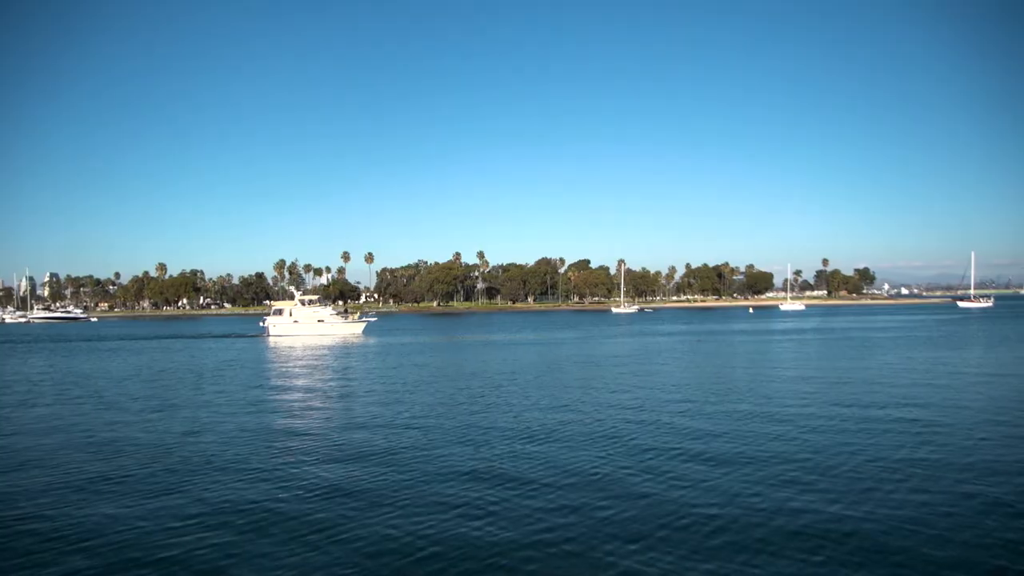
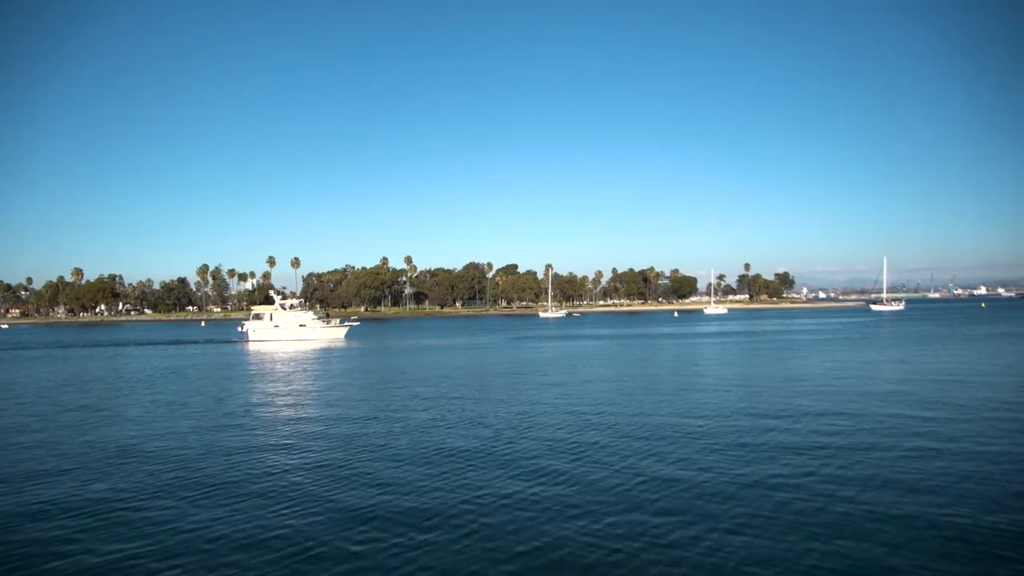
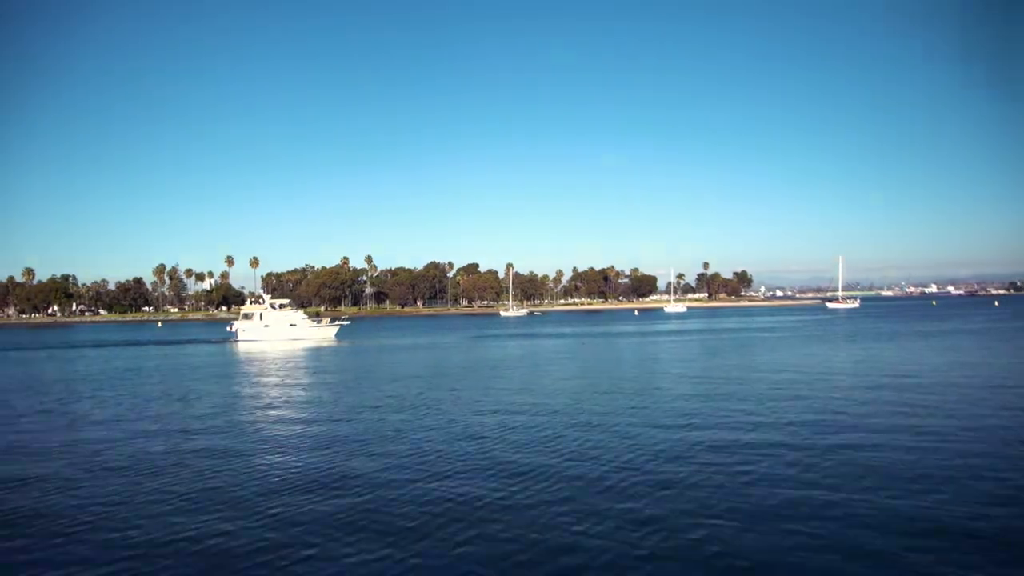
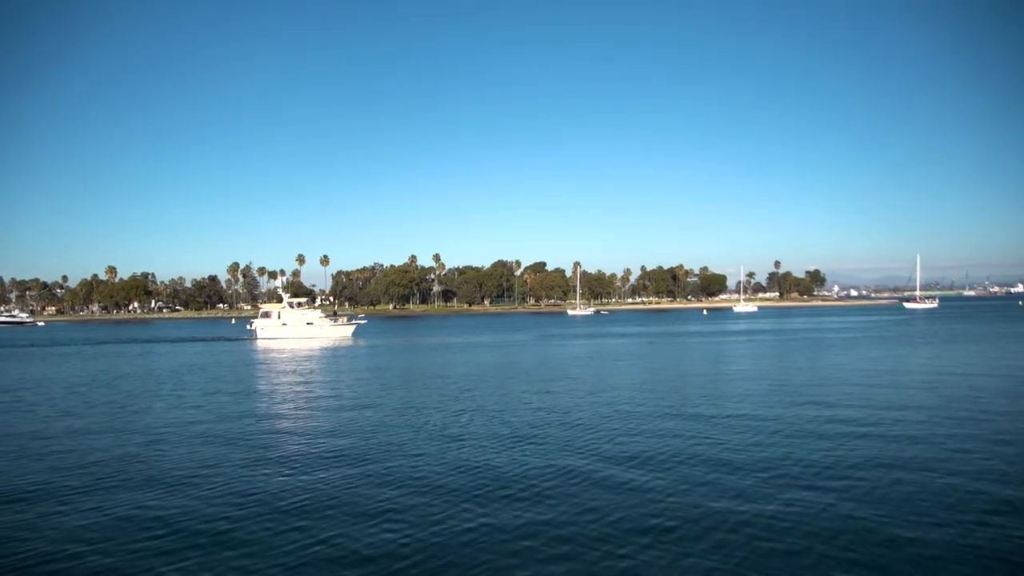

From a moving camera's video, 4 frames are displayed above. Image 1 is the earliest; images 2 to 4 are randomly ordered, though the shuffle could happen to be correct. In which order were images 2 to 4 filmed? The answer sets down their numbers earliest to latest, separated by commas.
4, 2, 3
